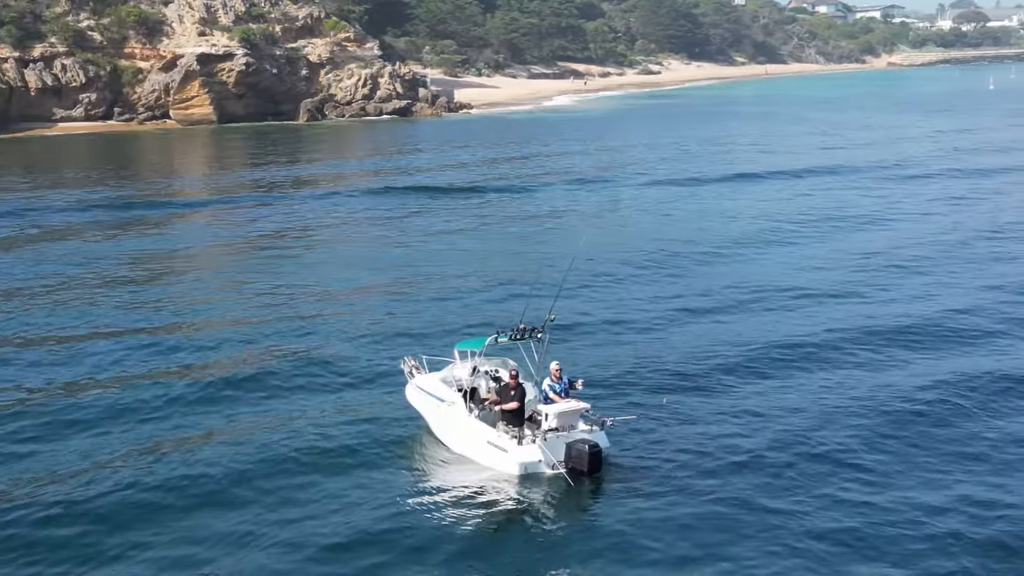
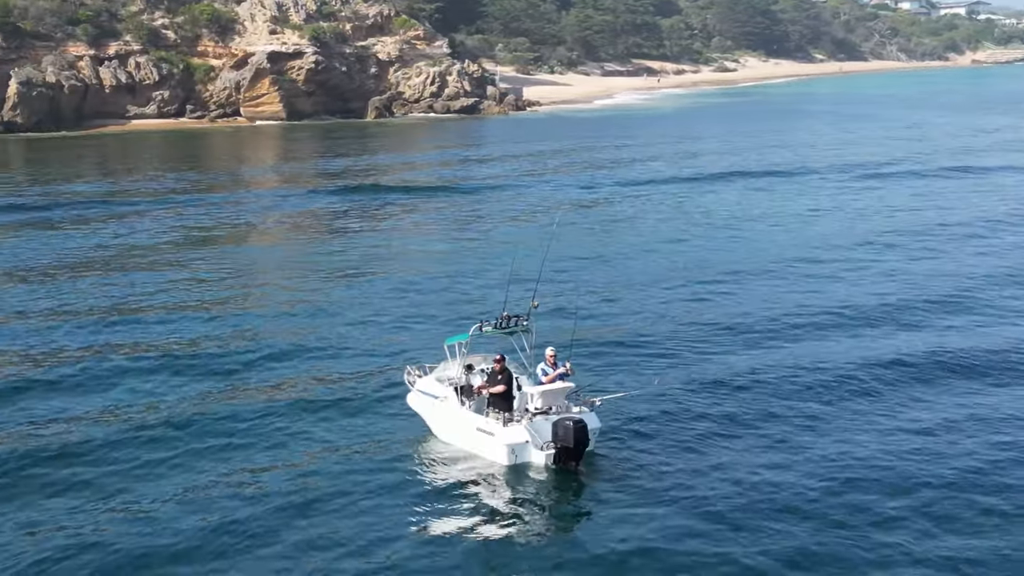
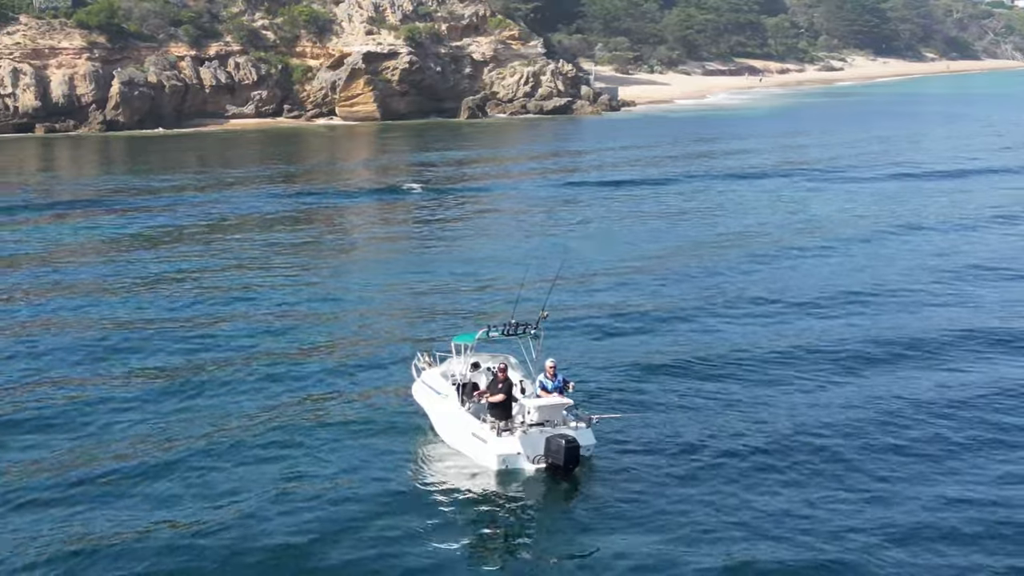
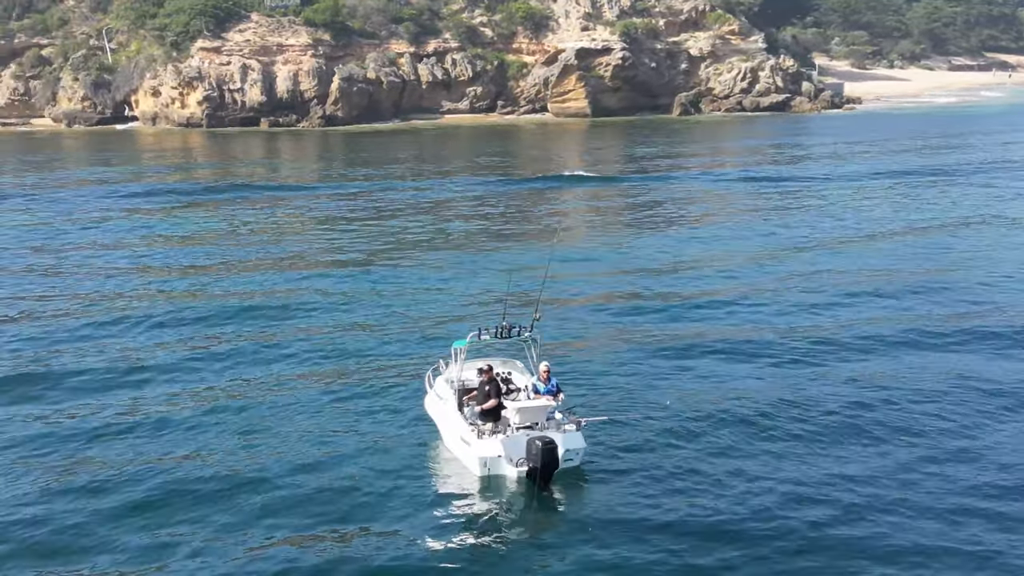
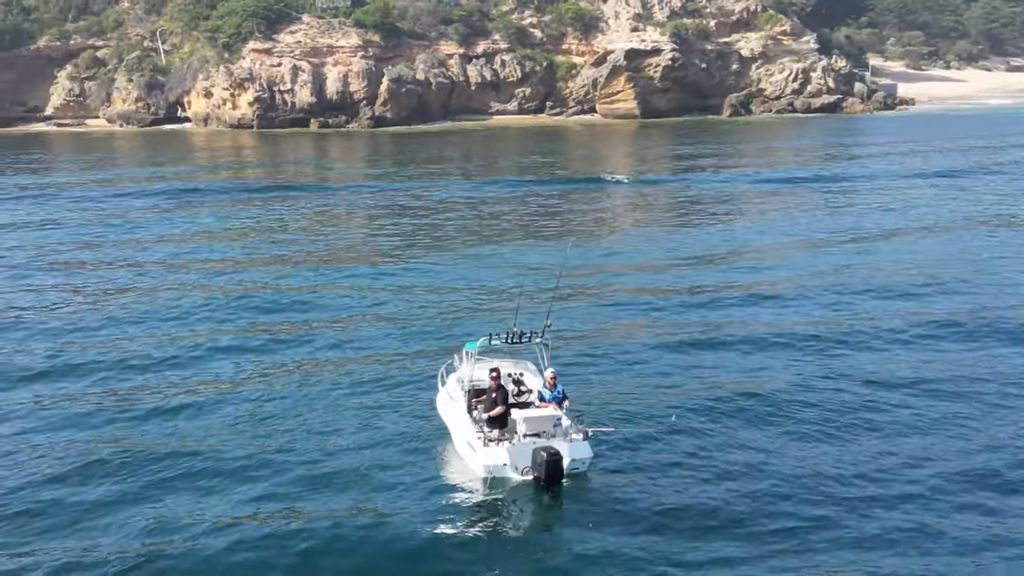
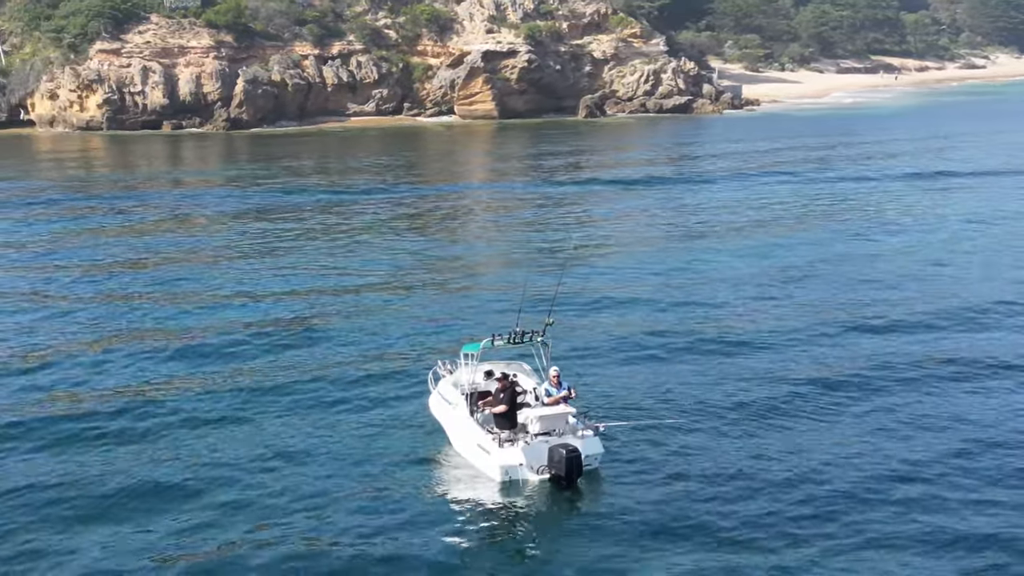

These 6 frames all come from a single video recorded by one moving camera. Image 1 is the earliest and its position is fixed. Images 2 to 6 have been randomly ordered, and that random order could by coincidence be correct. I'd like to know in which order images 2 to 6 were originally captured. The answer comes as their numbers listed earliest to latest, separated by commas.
2, 3, 6, 4, 5
